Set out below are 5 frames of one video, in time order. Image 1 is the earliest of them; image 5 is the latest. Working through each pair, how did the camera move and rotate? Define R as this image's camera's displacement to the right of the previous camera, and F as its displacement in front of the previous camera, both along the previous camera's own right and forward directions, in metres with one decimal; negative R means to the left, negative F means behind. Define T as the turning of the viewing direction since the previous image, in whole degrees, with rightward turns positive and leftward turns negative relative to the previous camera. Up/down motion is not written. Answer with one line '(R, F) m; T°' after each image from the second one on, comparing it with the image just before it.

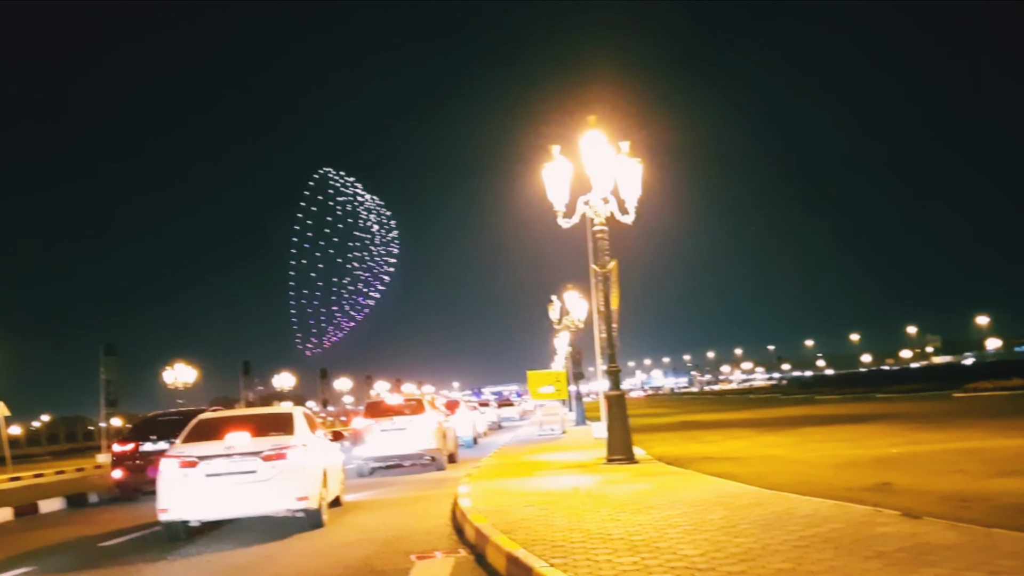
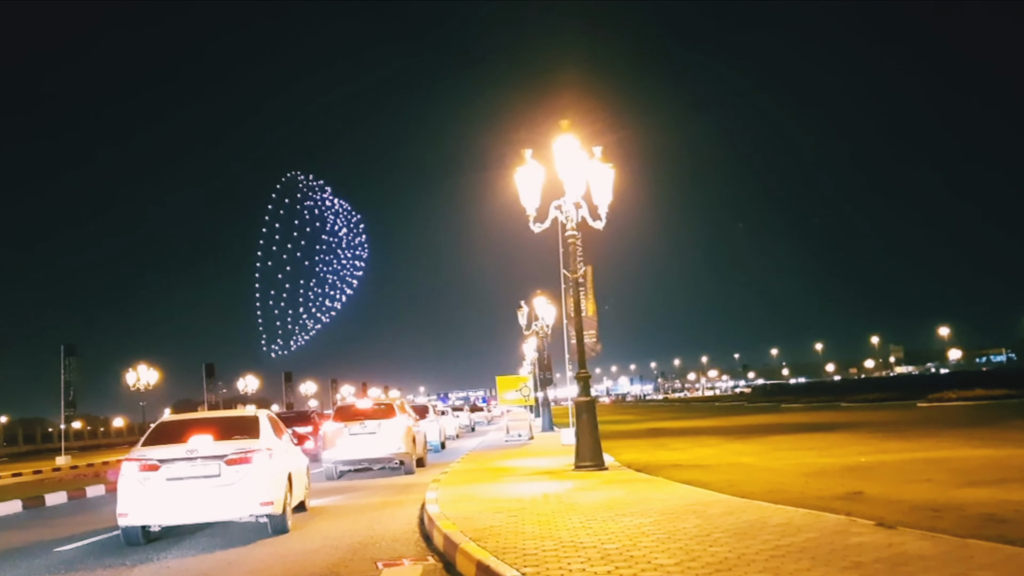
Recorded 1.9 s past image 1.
(-0.1, +0.2) m; +2°
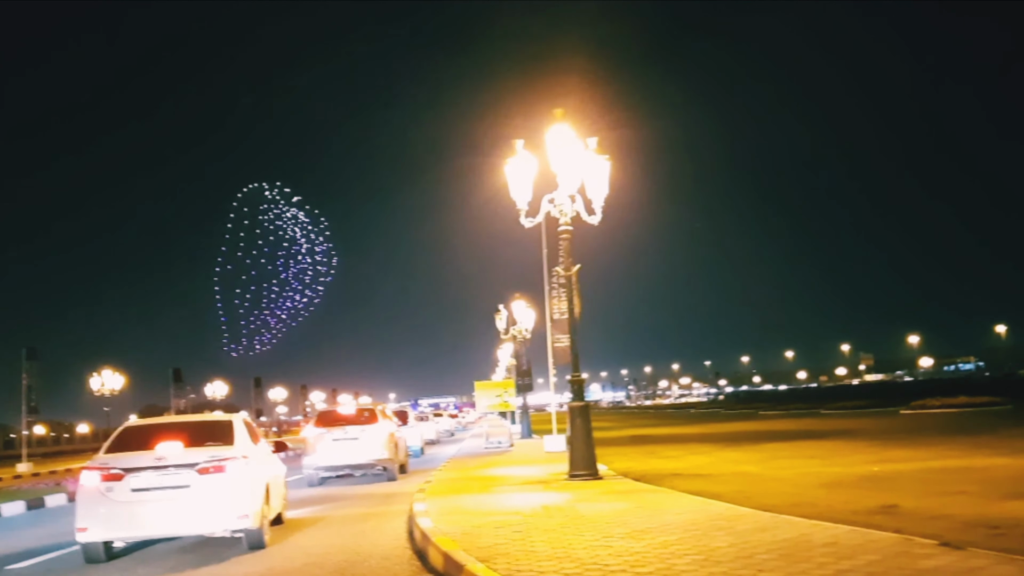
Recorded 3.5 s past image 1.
(-0.4, +1.1) m; +2°
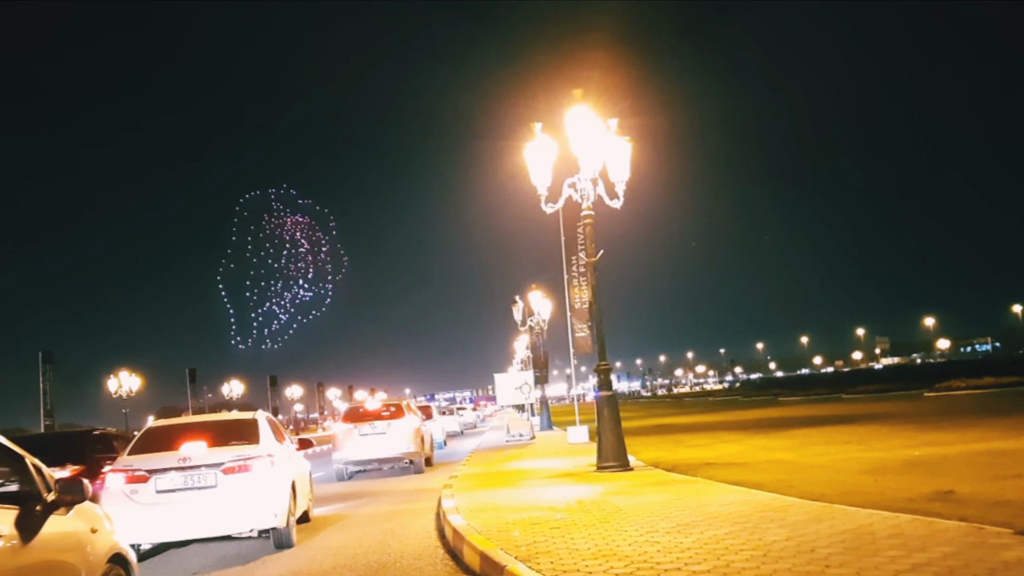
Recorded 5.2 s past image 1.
(-0.2, +0.4) m; -1°
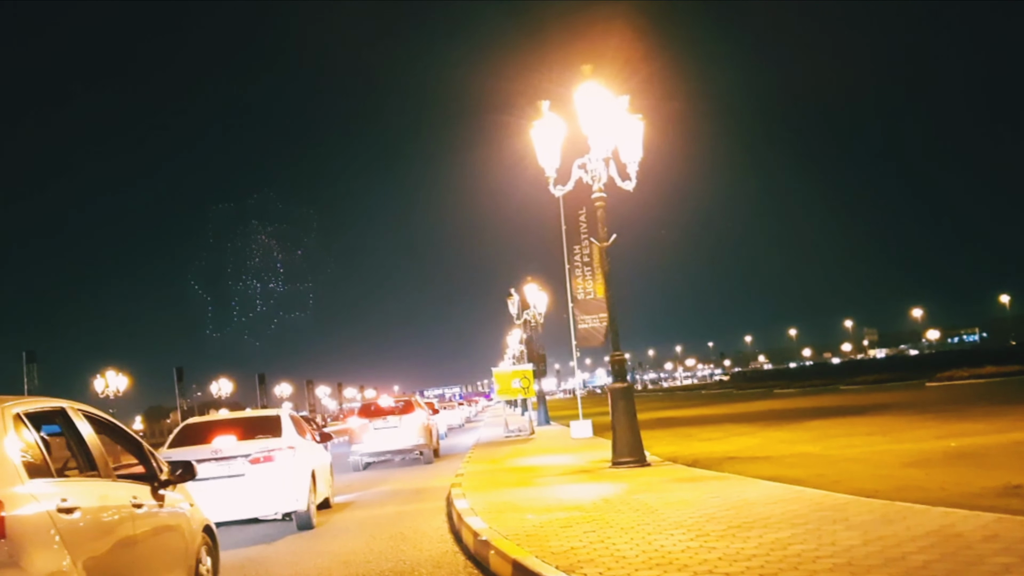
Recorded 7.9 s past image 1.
(-0.4, +0.9) m; +1°
